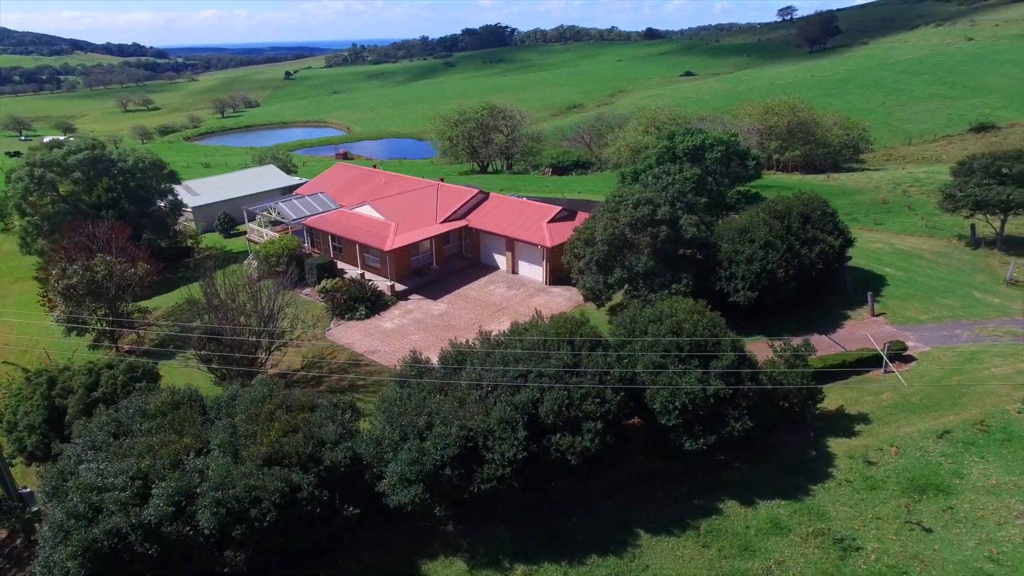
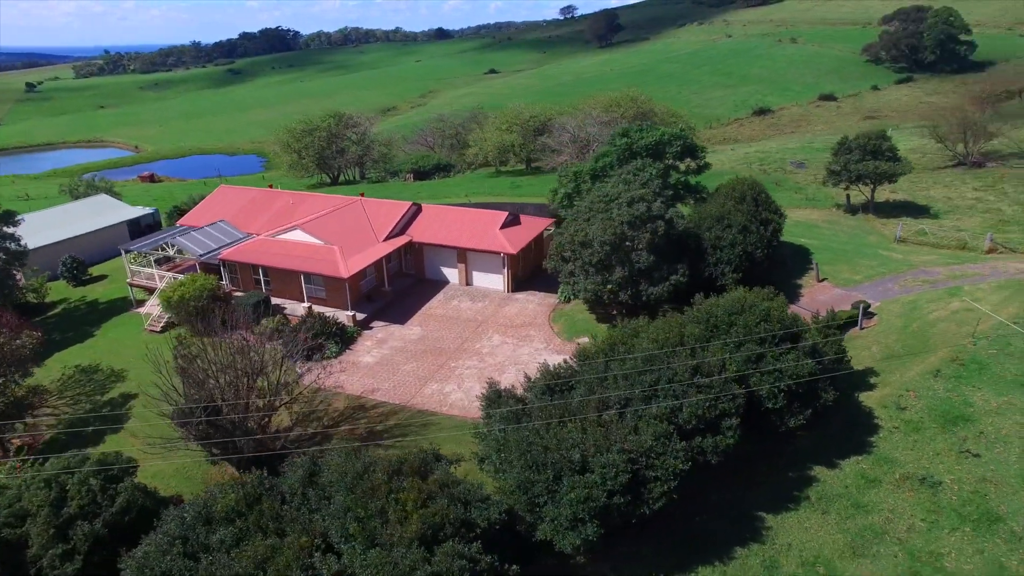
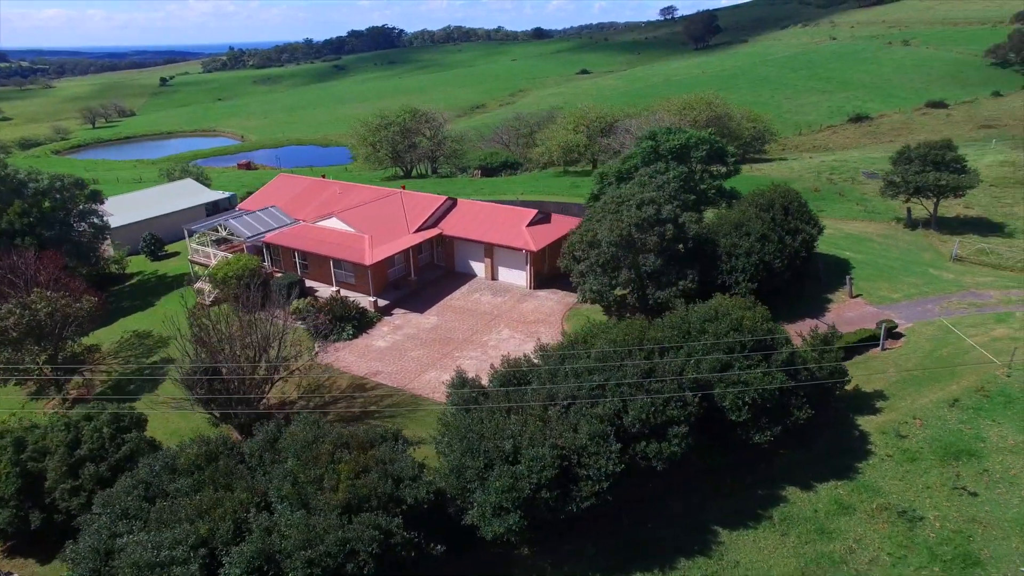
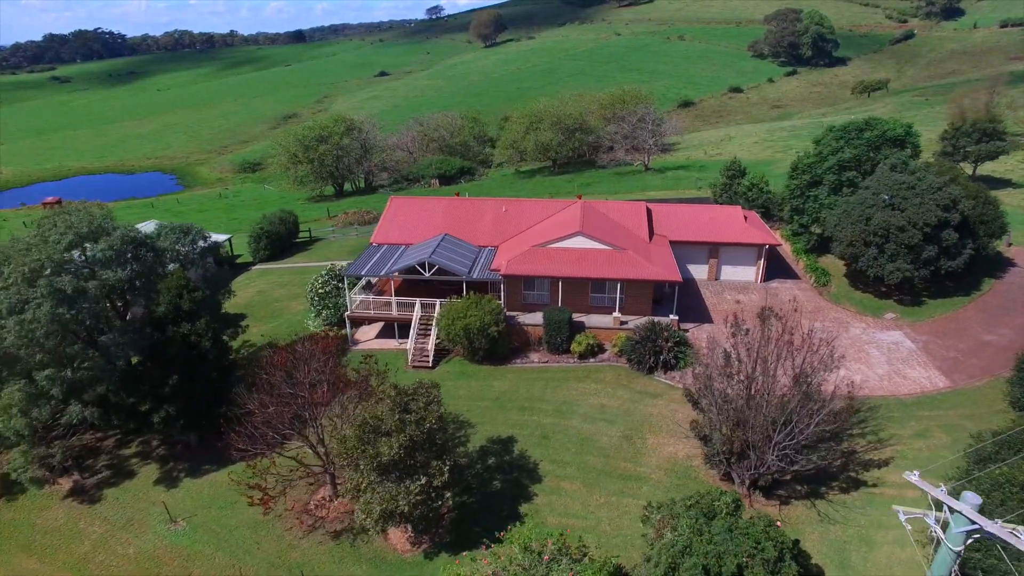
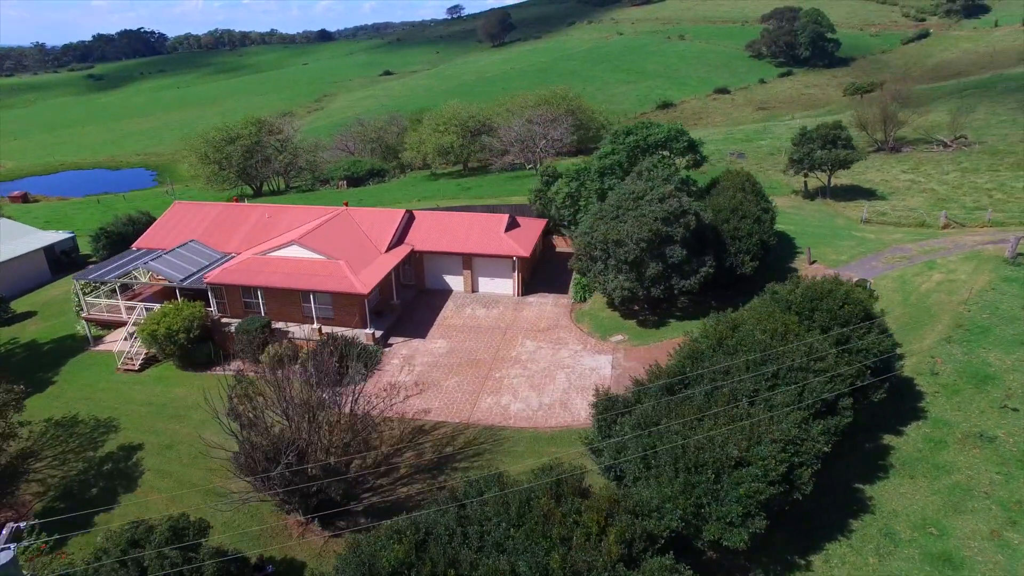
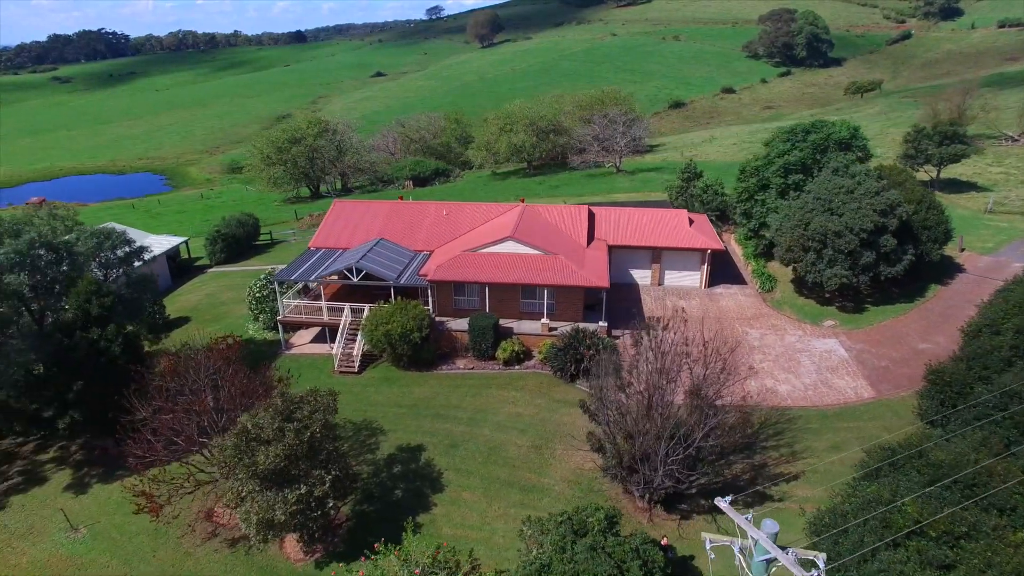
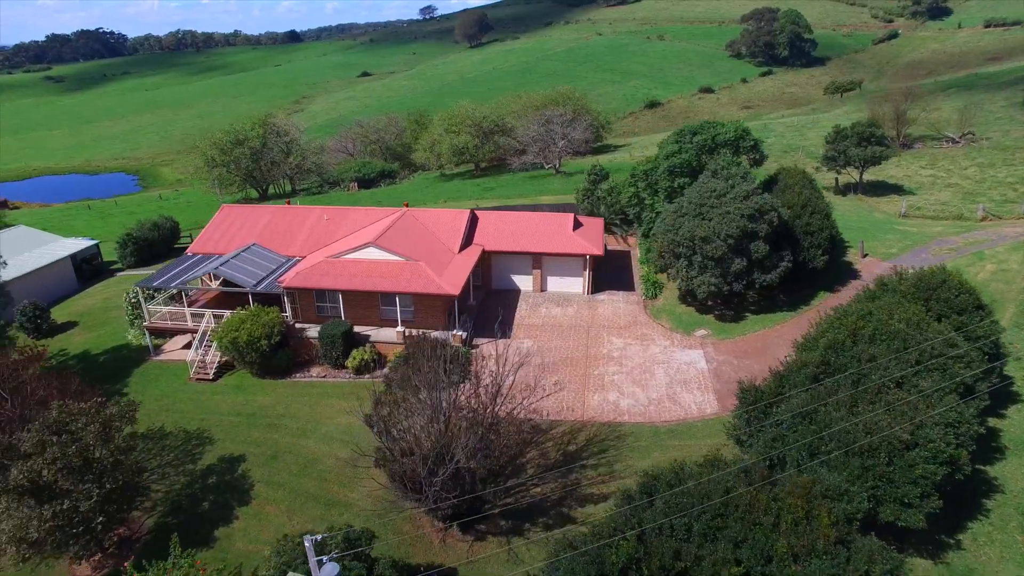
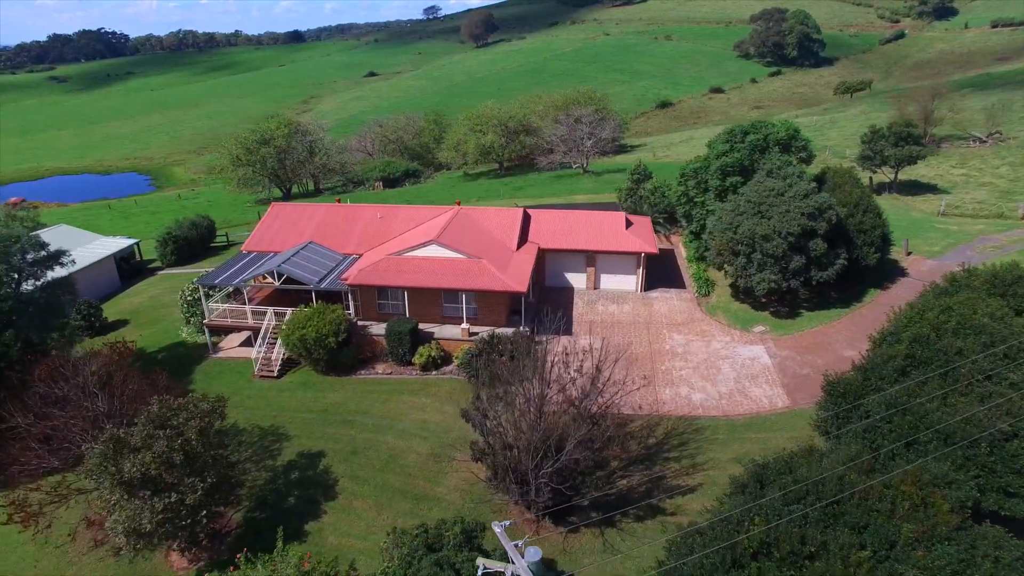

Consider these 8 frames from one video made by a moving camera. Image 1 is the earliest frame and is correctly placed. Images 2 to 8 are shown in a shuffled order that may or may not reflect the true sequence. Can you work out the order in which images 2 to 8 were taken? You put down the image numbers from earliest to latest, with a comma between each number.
3, 2, 5, 7, 8, 6, 4
